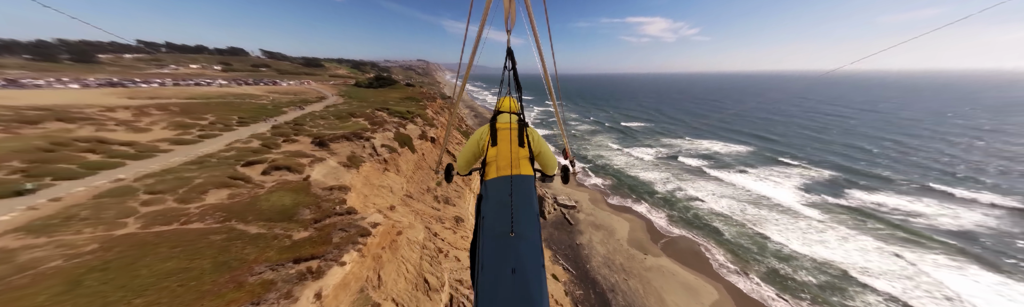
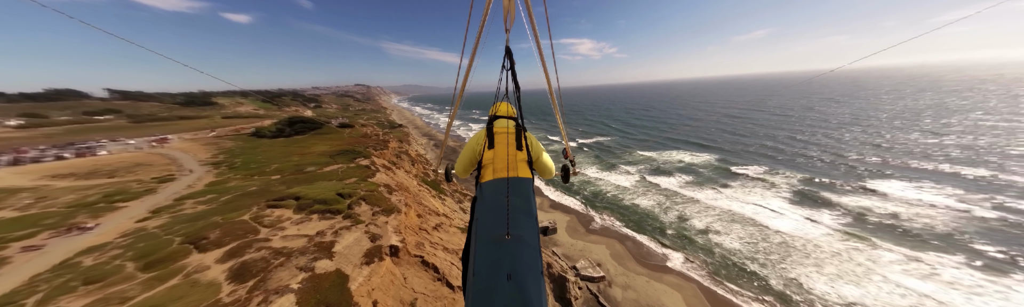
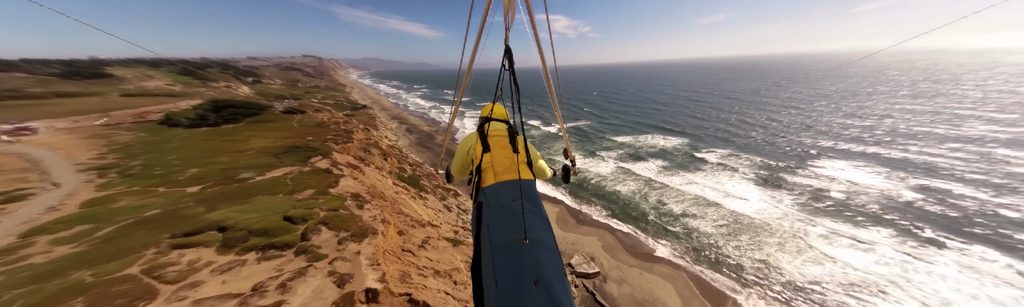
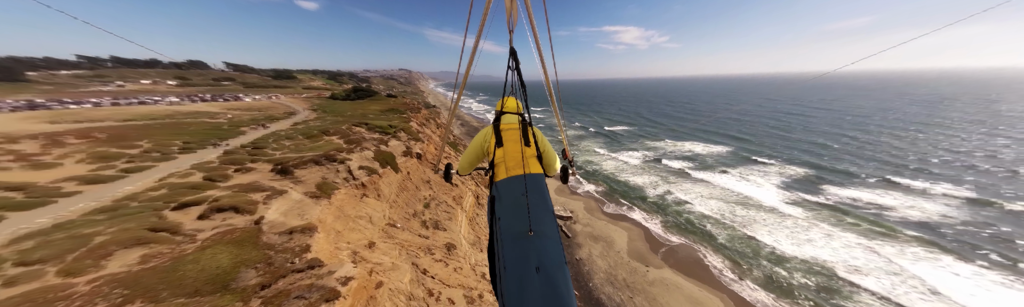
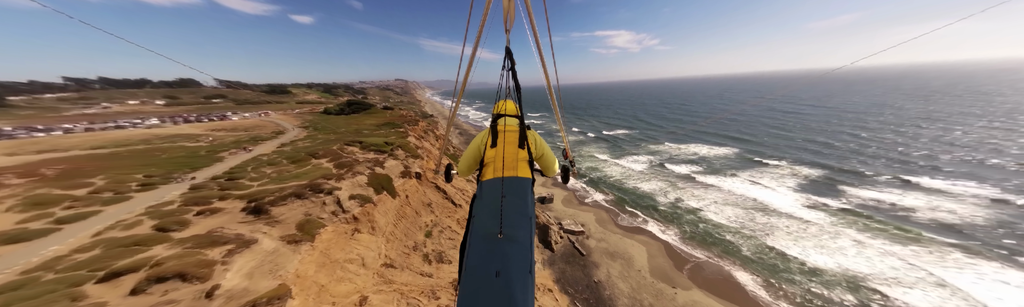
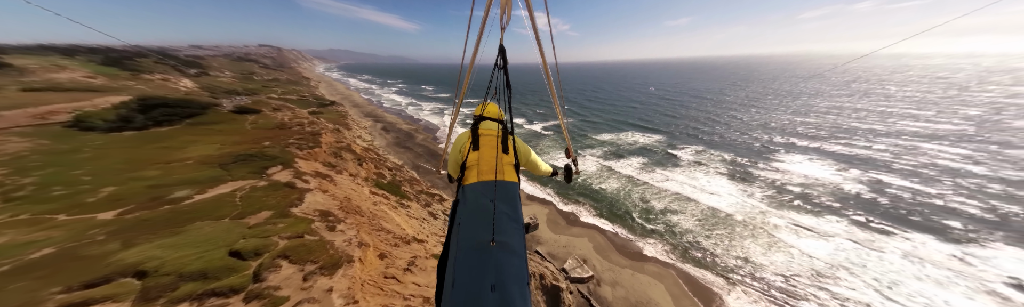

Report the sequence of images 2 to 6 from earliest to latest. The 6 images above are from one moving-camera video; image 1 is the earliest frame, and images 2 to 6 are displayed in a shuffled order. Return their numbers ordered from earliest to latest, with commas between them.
4, 5, 2, 3, 6
